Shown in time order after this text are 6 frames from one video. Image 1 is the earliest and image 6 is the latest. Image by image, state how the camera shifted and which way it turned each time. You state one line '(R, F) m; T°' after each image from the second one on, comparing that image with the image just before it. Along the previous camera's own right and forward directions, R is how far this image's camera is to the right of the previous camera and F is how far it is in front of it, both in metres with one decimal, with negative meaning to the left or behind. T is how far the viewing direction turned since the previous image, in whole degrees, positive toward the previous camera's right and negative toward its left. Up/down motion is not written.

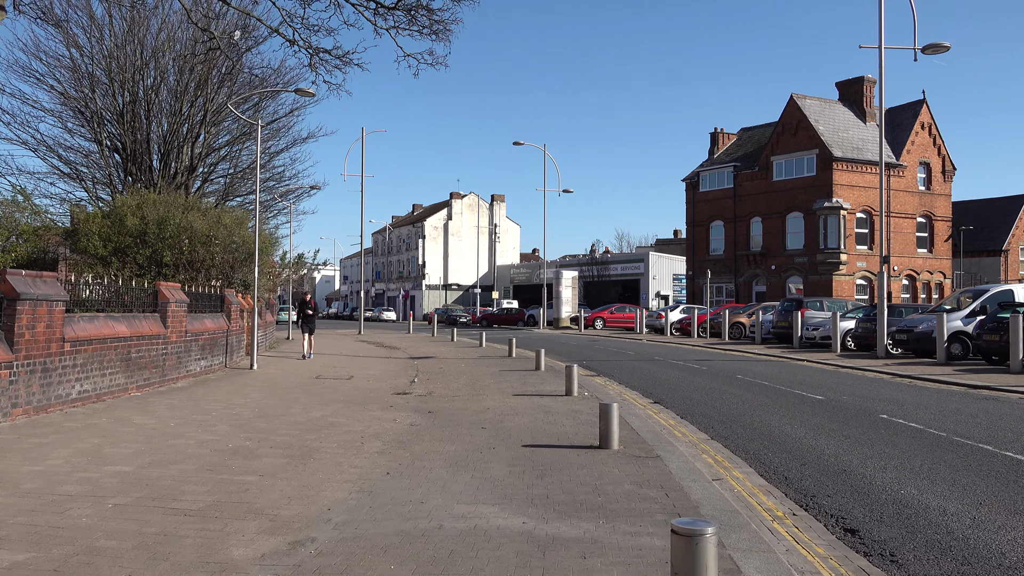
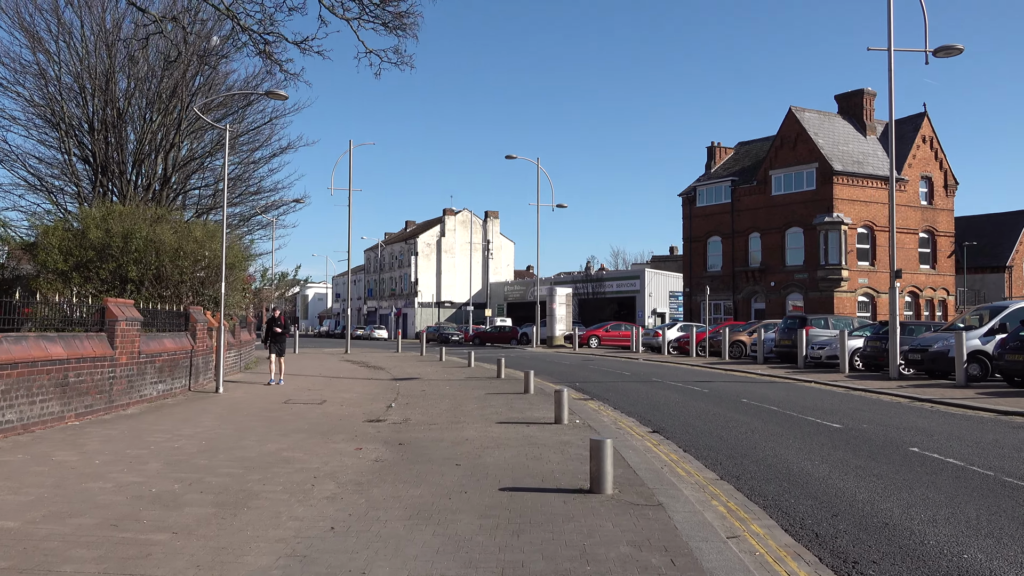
(+0.2, +1.2) m; 0°
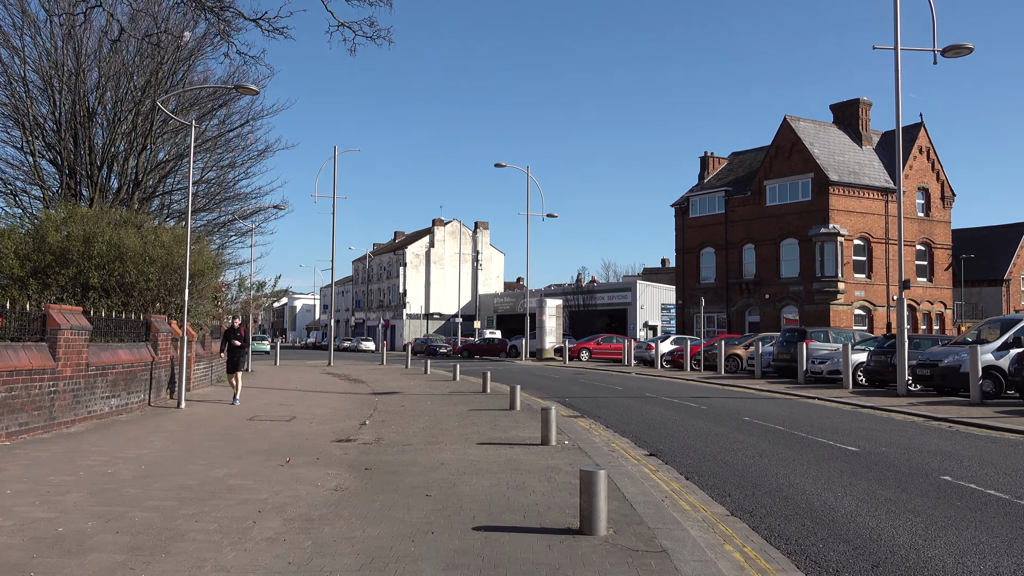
(+0.1, +1.1) m; +1°
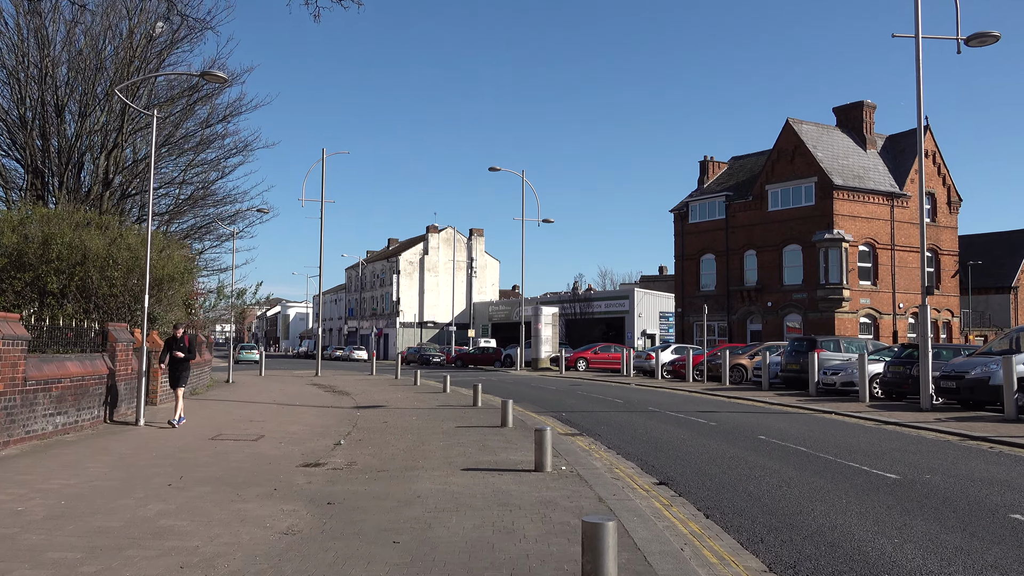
(+0.1, +1.3) m; 0°
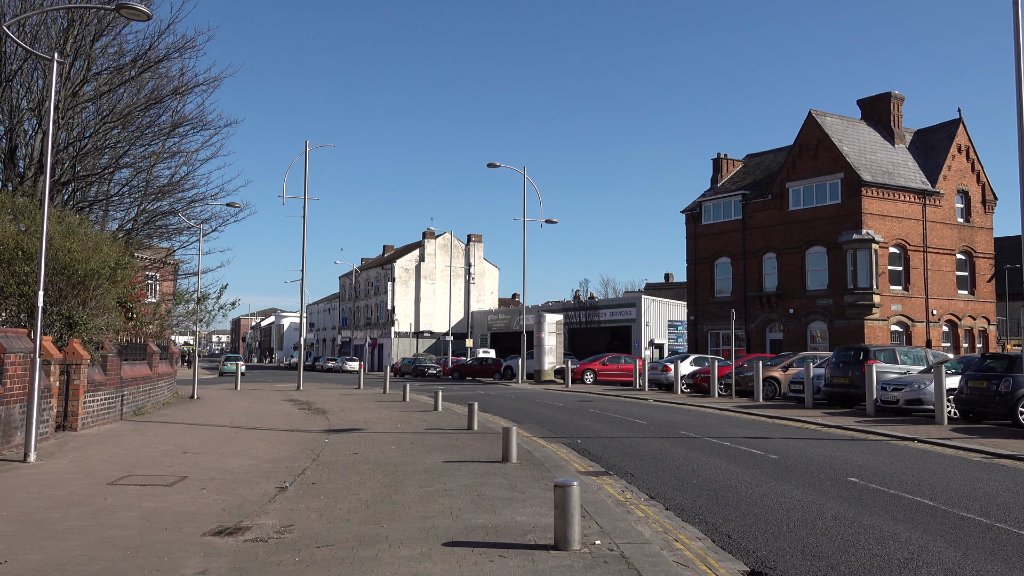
(-0.1, +3.2) m; 0°
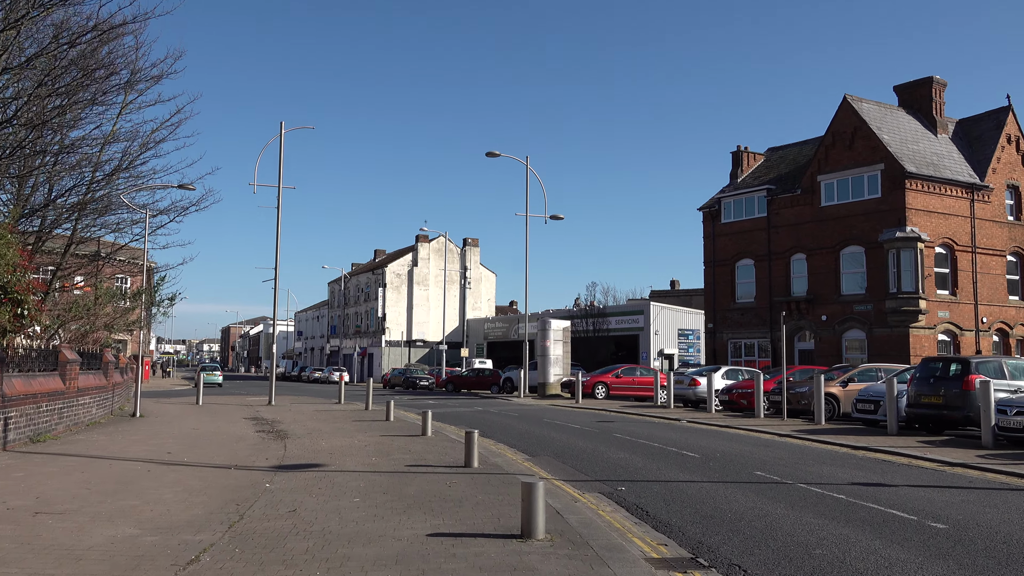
(-0.2, +4.0) m; 0°
